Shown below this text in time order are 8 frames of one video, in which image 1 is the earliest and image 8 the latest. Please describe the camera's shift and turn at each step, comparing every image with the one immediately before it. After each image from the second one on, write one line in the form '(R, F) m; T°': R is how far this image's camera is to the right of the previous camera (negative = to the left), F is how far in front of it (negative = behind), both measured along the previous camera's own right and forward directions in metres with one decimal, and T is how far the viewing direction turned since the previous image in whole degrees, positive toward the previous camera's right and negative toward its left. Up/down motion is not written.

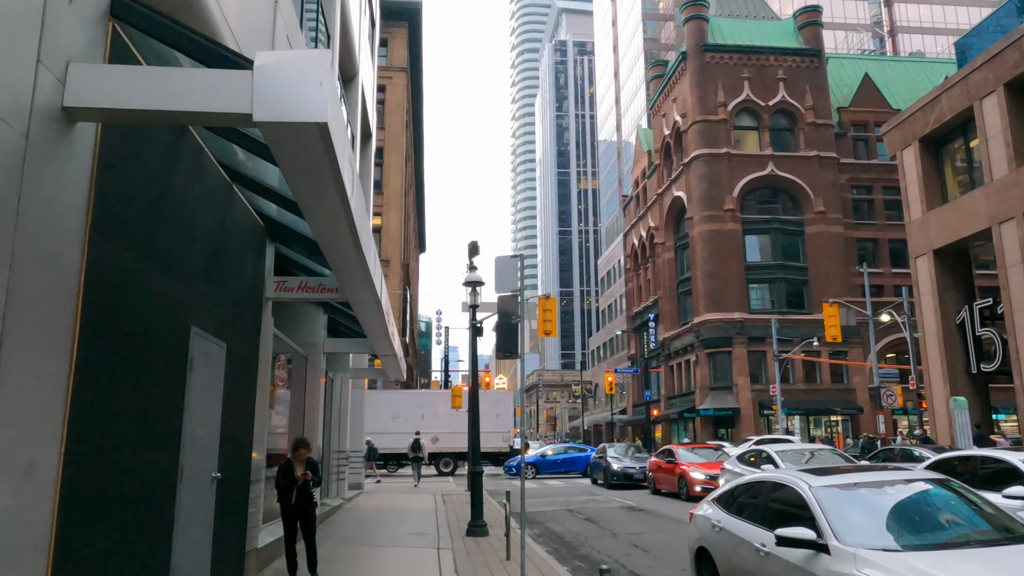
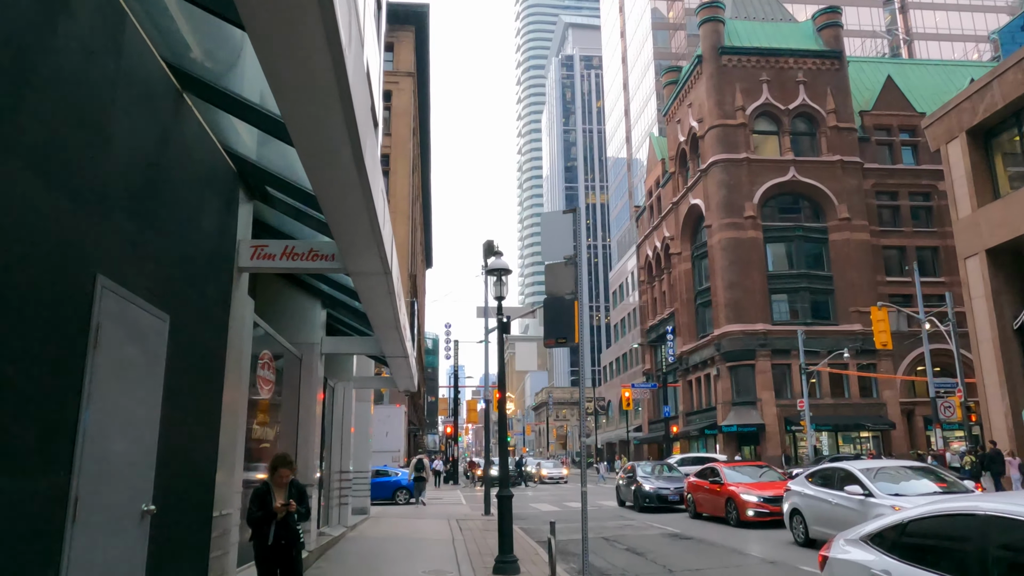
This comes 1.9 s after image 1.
(-0.4, +2.2) m; 0°
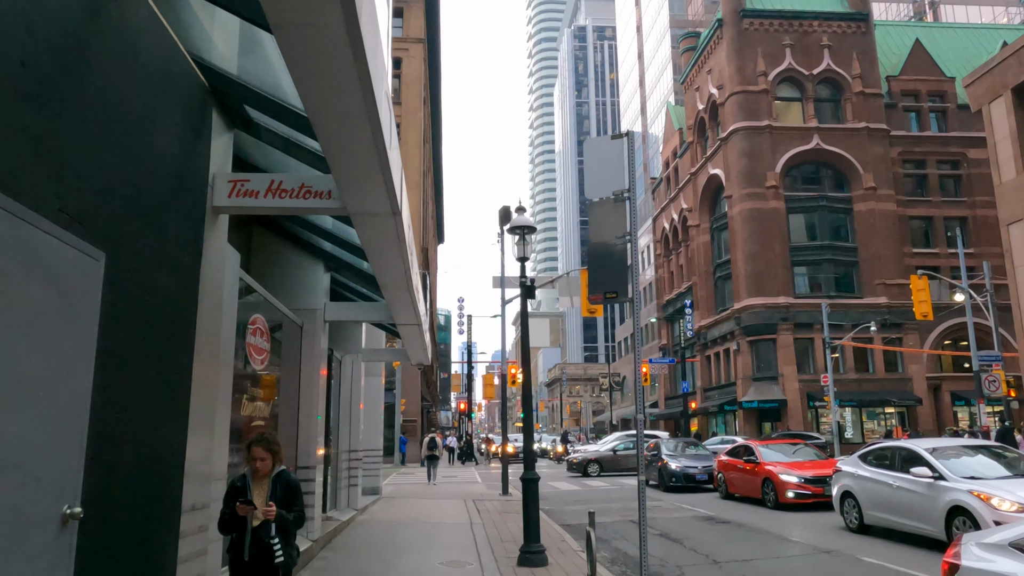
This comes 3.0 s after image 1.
(-0.2, +1.3) m; -1°
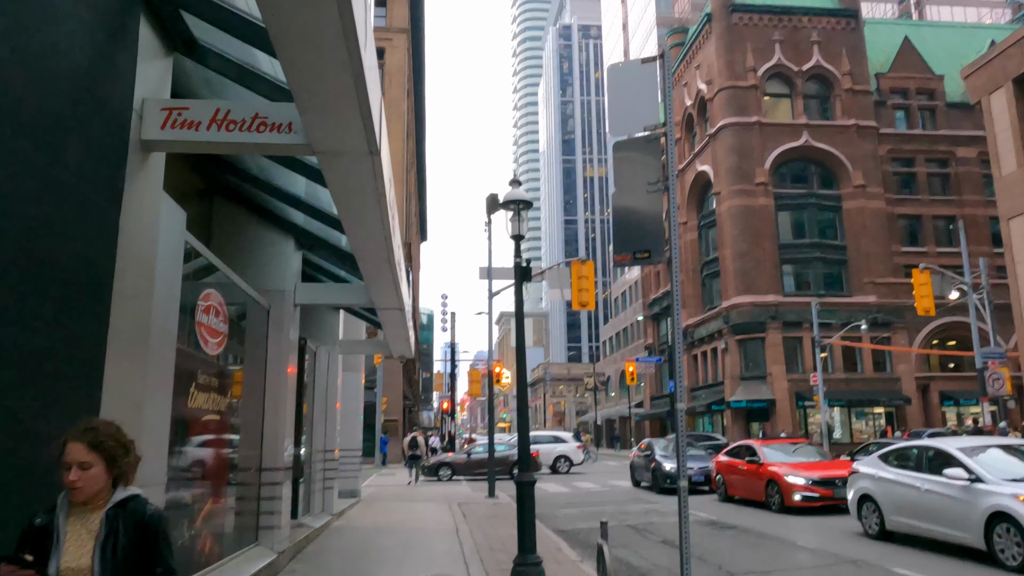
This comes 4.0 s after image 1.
(-0.1, +1.1) m; +1°
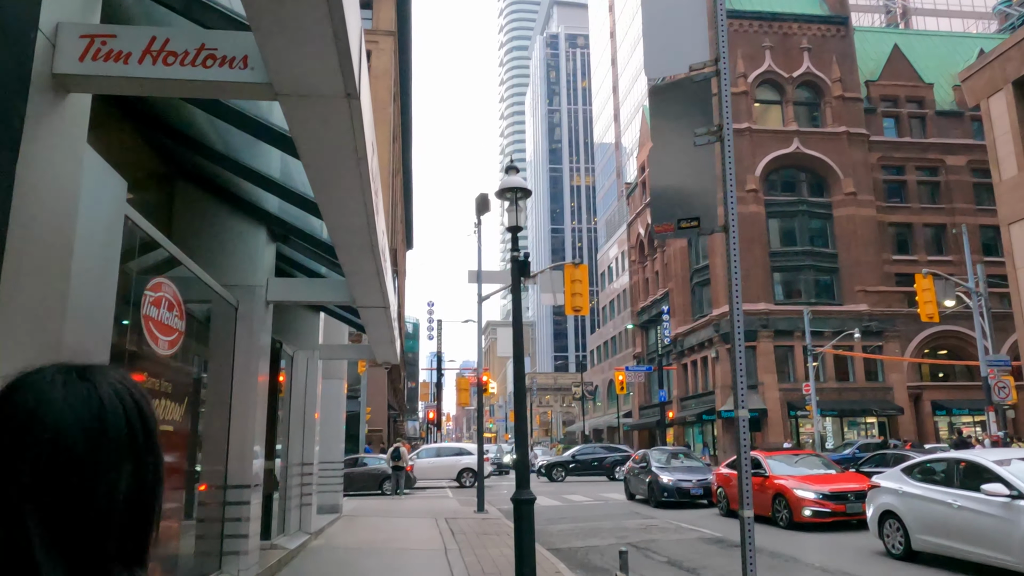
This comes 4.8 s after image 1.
(-0.1, +0.9) m; +1°
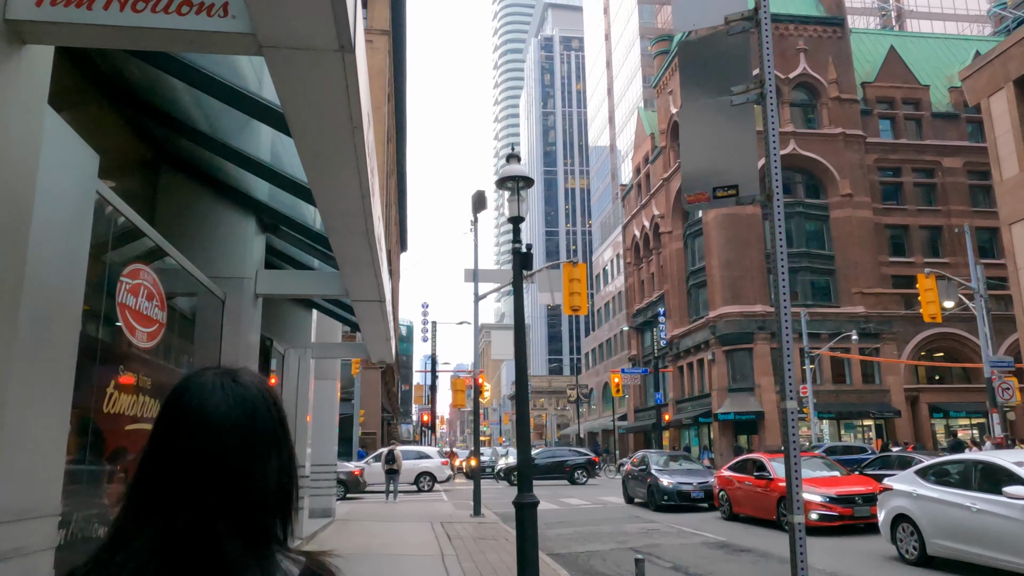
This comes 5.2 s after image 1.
(-0.1, +0.4) m; 0°
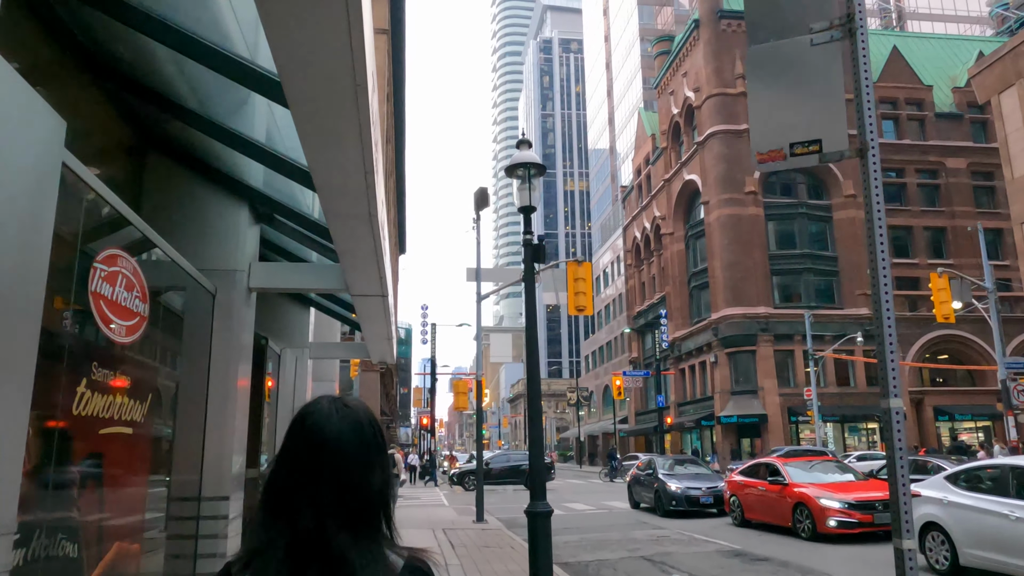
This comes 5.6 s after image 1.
(-0.1, +0.5) m; 0°
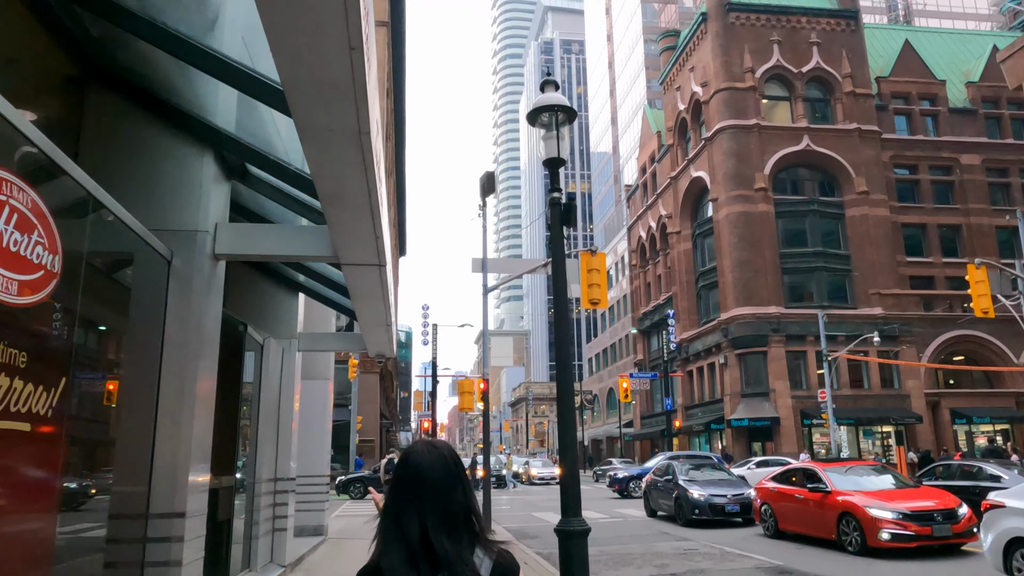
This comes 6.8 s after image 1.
(-0.2, +1.4) m; 0°
